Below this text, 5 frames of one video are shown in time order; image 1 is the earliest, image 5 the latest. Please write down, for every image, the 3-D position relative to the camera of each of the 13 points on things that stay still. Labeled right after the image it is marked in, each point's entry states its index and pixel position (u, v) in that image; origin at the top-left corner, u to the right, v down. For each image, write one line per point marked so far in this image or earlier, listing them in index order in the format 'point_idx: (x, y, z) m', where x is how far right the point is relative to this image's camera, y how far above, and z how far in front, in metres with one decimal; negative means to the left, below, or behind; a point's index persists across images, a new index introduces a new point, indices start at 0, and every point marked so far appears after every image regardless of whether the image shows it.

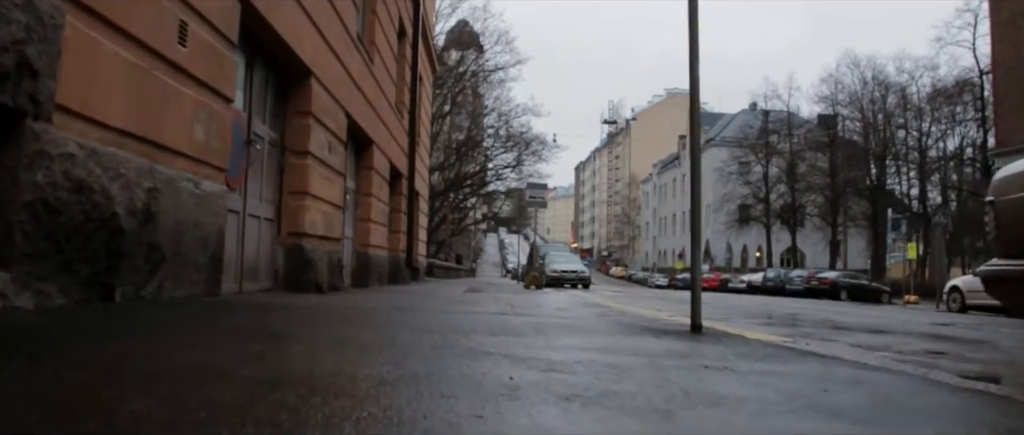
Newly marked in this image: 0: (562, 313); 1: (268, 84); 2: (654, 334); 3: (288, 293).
0: (+0.6, -1.1, +9.4) m
1: (-3.3, +1.8, +11.2) m
2: (+1.0, -0.8, +5.9) m
3: (-3.0, -1.0, +11.2) m
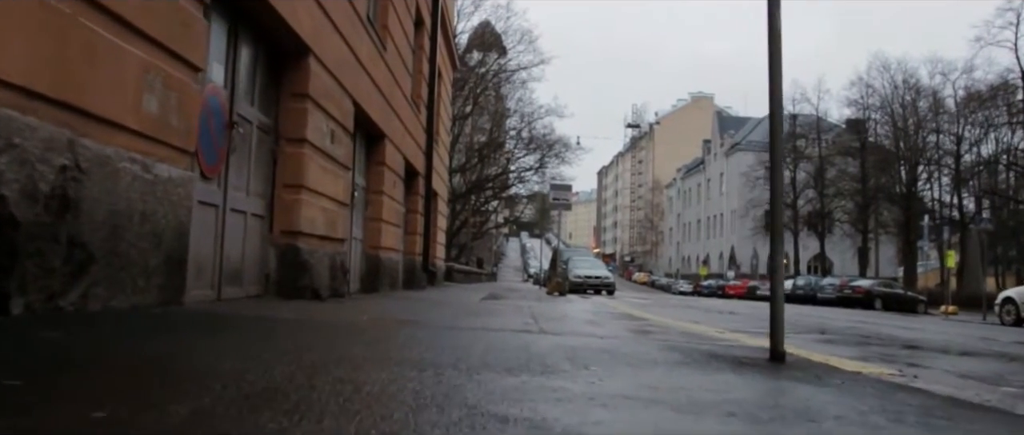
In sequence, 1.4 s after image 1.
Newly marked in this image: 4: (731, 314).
0: (+0.9, -1.1, +7.9) m
1: (-3.0, +1.9, +9.8) m
2: (+1.2, -0.8, +4.4) m
3: (-2.8, -1.0, +9.8) m
4: (+5.0, -2.2, +19.1) m
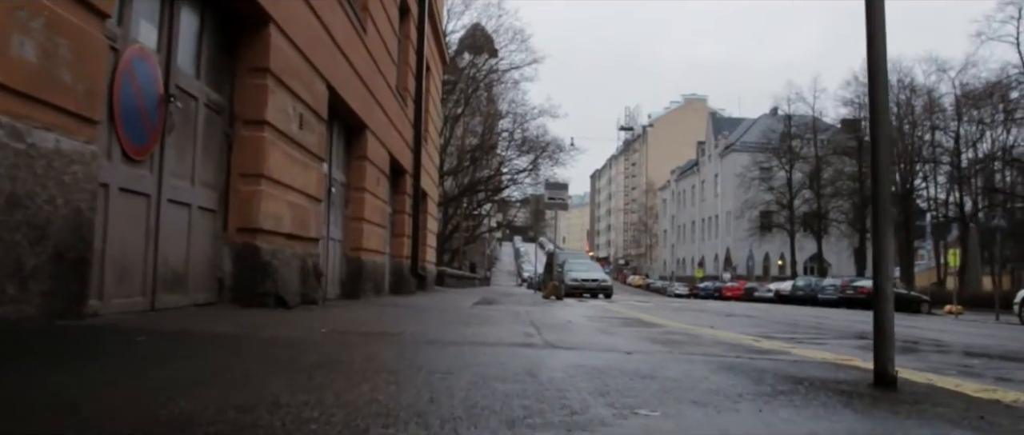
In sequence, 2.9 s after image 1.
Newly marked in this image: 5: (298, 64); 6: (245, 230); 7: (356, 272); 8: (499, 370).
0: (+0.8, -1.0, +6.4) m
1: (-3.1, +1.9, +8.3) m
2: (+1.2, -0.7, +2.9) m
3: (-2.8, -0.9, +8.3) m
4: (+4.9, -2.1, +17.7) m
5: (-2.7, +1.9, +10.4) m
6: (-2.9, -0.1, +8.9) m
7: (-2.9, -1.0, +15.3) m
8: (-0.1, -0.7, +3.7) m
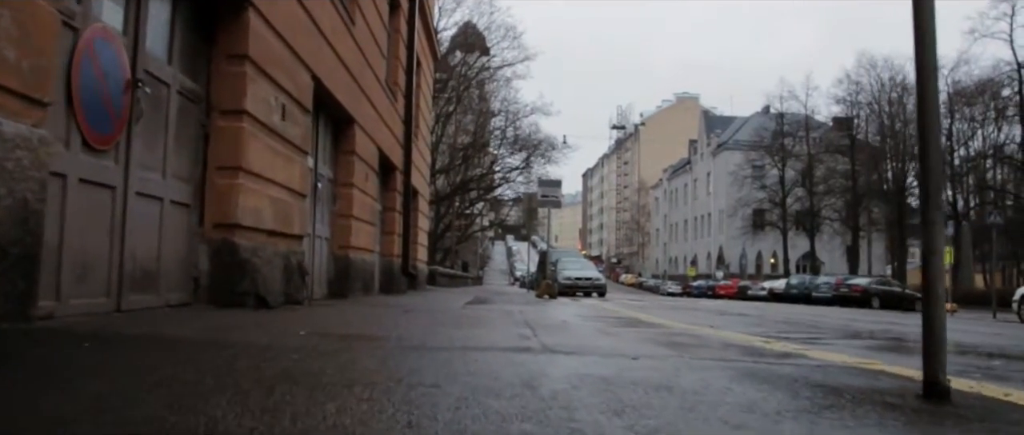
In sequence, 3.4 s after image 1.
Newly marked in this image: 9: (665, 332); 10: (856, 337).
0: (+0.8, -0.9, +5.9) m
1: (-3.1, +2.0, +7.8) m
2: (+1.2, -0.6, +2.5) m
3: (-2.9, -0.9, +7.8) m
4: (+4.7, -2.1, +17.3) m
5: (-2.8, +2.0, +9.9) m
6: (-2.9, -0.1, +8.4) m
7: (-3.0, -1.0, +14.8) m
8: (-0.1, -0.6, +3.3) m
9: (+1.4, -1.1, +7.9) m
10: (+4.8, -1.7, +11.6) m
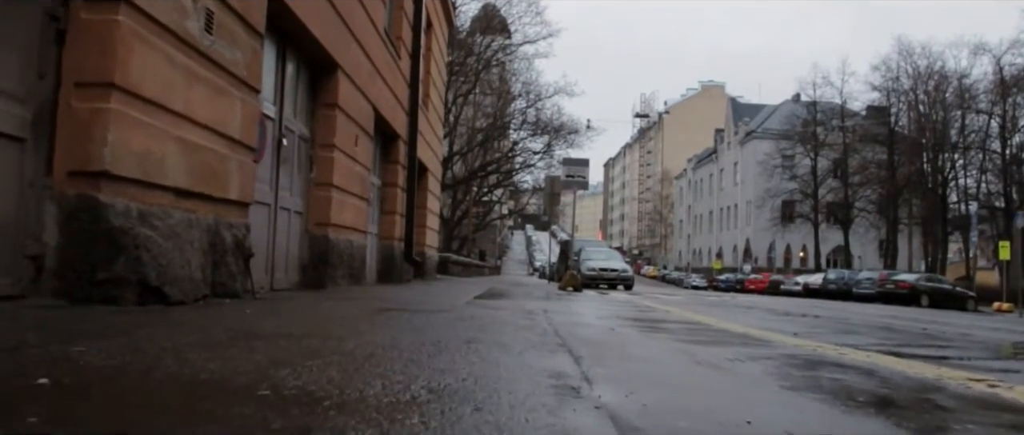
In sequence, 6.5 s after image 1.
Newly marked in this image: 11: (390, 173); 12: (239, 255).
0: (+0.9, -0.6, +2.8) m
1: (-2.9, +2.3, +4.7) m
2: (+1.2, -0.4, -0.6) m
3: (-2.7, -0.5, +4.7) m
4: (+5.1, -1.7, +14.1) m
5: (-2.5, +2.4, +6.8) m
6: (-2.8, +0.3, +5.3) m
7: (-2.7, -0.5, +11.8) m
8: (-0.1, -0.4, +0.2) m
9: (+1.6, -0.8, +4.7) m
10: (+5.1, -1.4, +8.4) m
11: (-2.7, +1.0, +18.5) m
12: (-2.5, -0.3, +7.6) m
